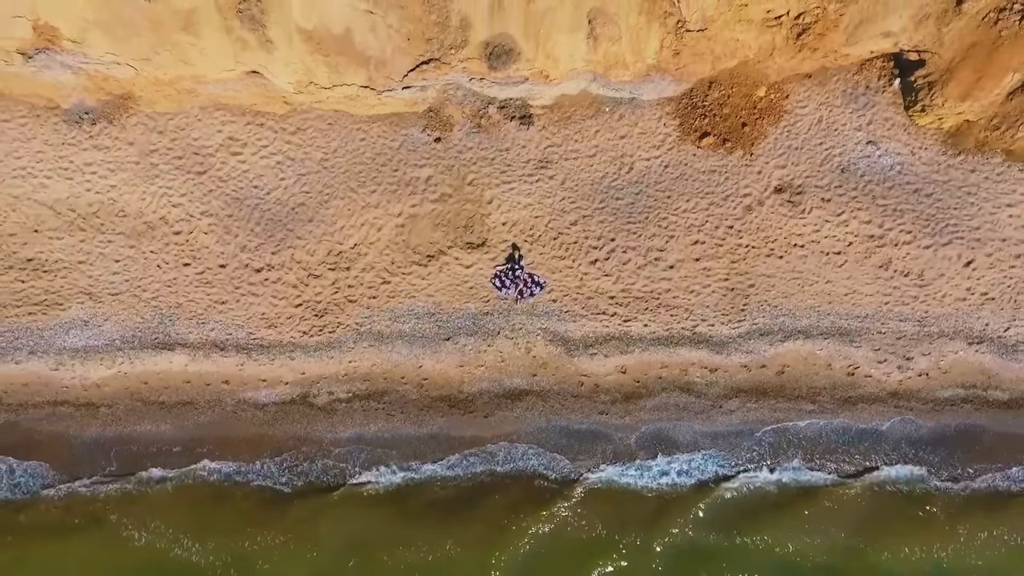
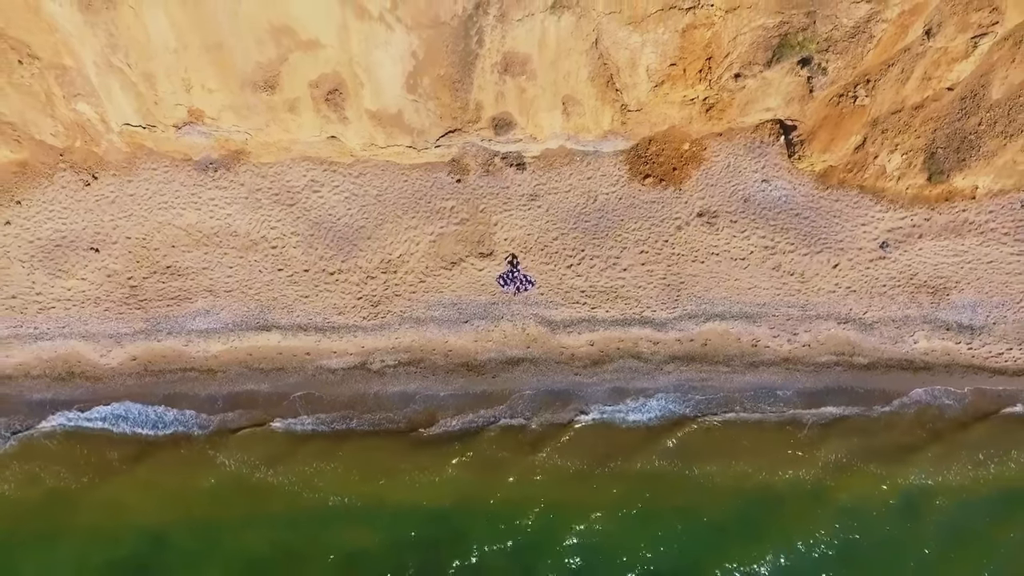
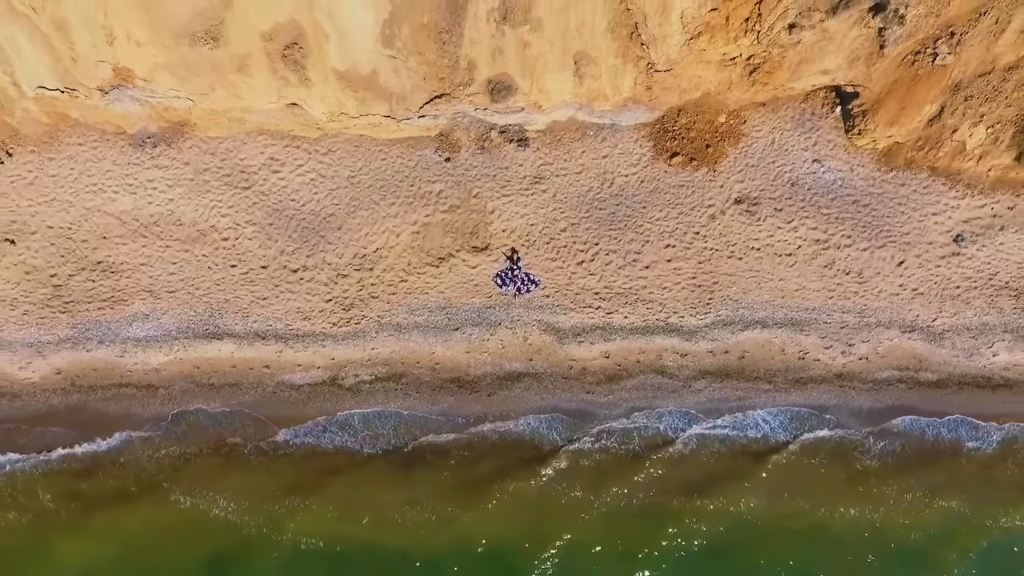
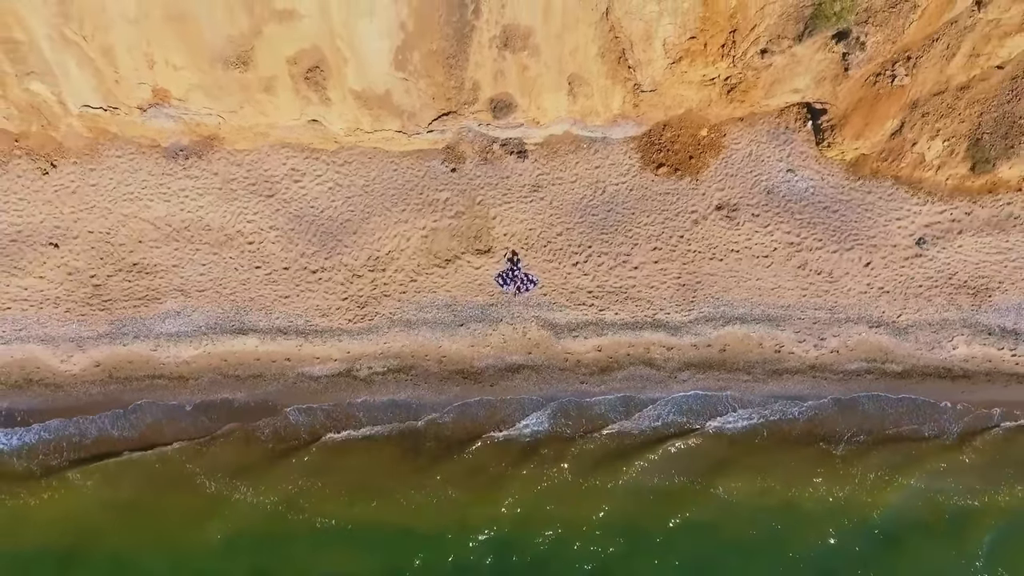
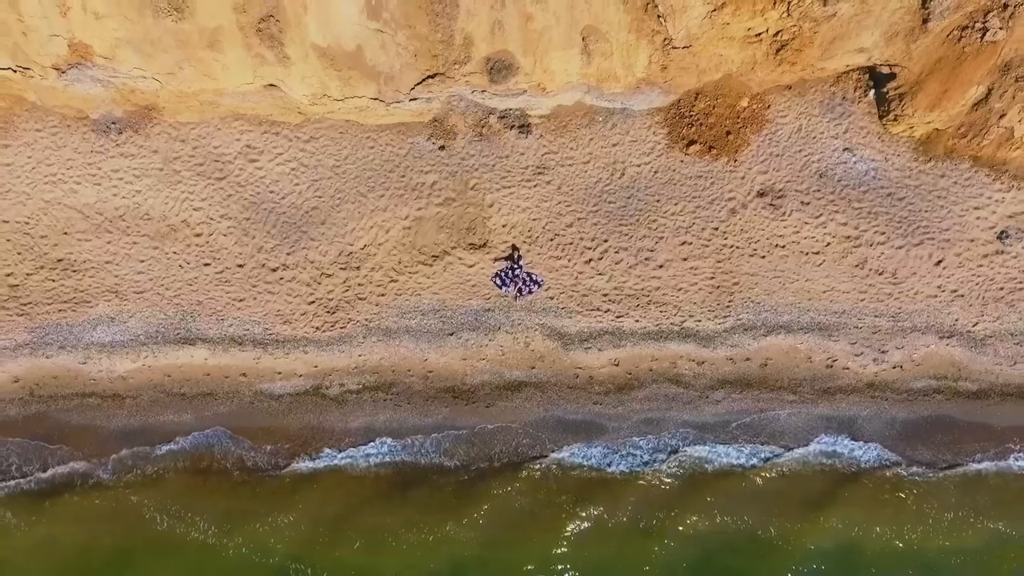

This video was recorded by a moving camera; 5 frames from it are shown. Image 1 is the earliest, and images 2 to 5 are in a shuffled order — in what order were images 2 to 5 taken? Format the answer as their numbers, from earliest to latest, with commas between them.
5, 3, 4, 2
